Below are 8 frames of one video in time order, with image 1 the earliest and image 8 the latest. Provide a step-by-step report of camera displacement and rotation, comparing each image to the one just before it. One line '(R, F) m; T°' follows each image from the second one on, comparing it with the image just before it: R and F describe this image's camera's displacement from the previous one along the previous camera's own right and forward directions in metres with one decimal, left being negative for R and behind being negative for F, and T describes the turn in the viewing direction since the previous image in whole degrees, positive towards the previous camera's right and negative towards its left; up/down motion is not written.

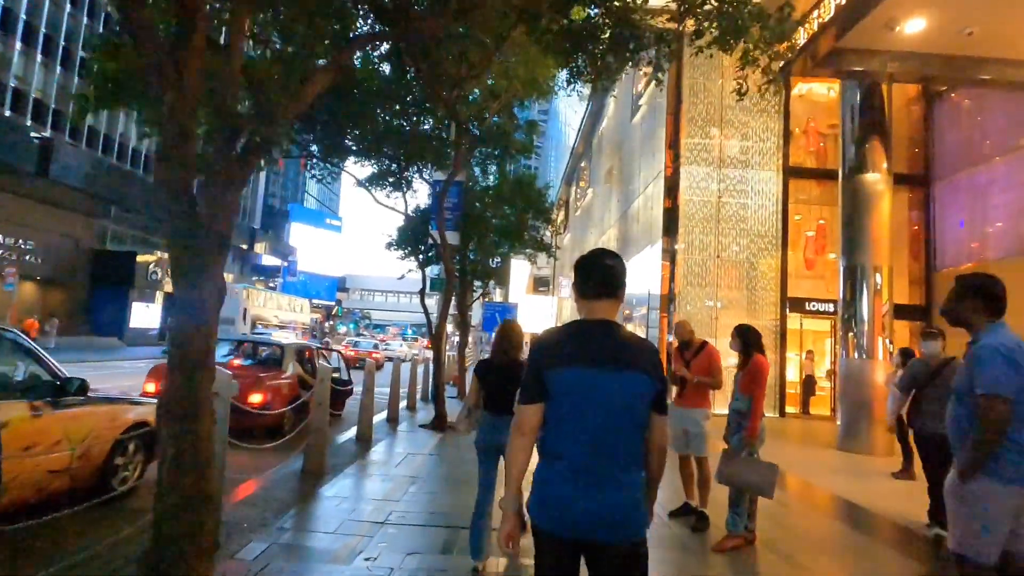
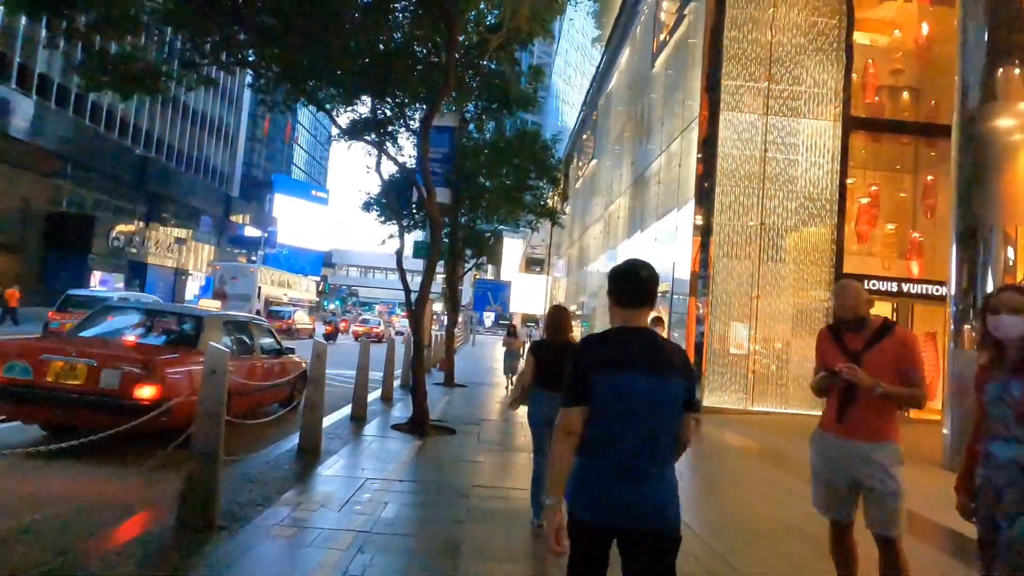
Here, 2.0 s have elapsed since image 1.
(-0.2, +2.6) m; +1°
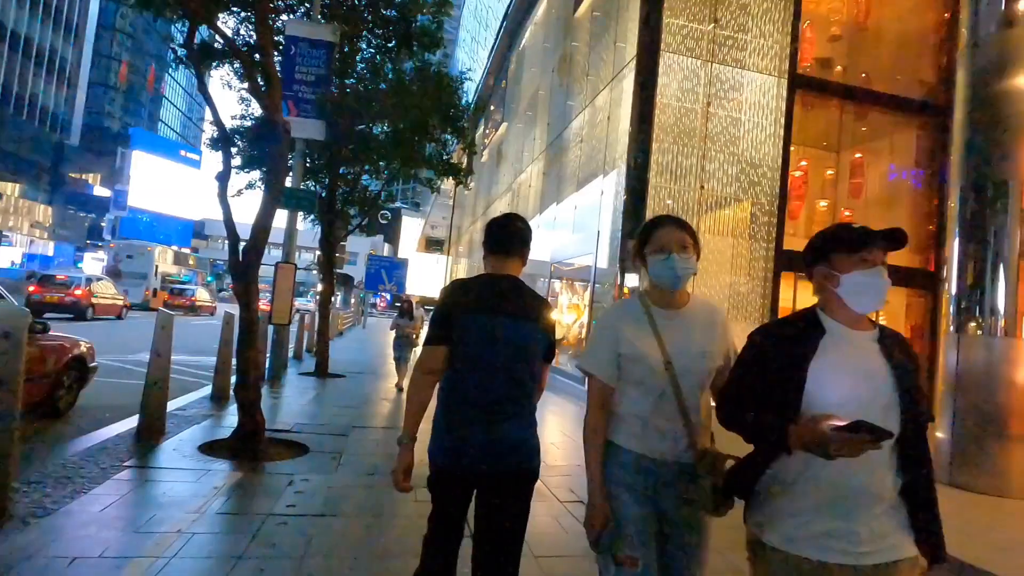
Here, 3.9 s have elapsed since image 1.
(+0.1, +2.5) m; +11°
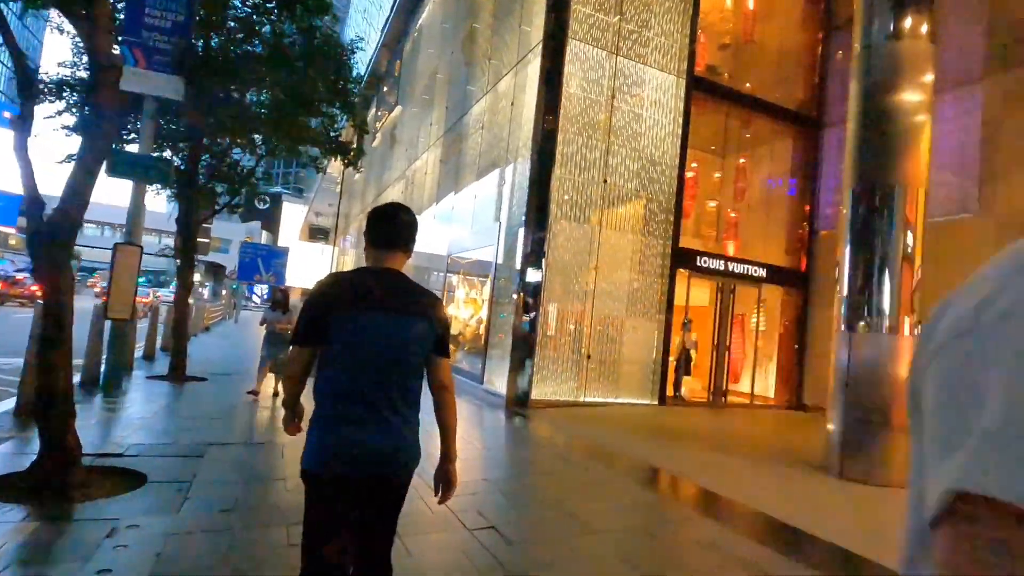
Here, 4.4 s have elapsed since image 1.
(-0.1, +0.7) m; +12°
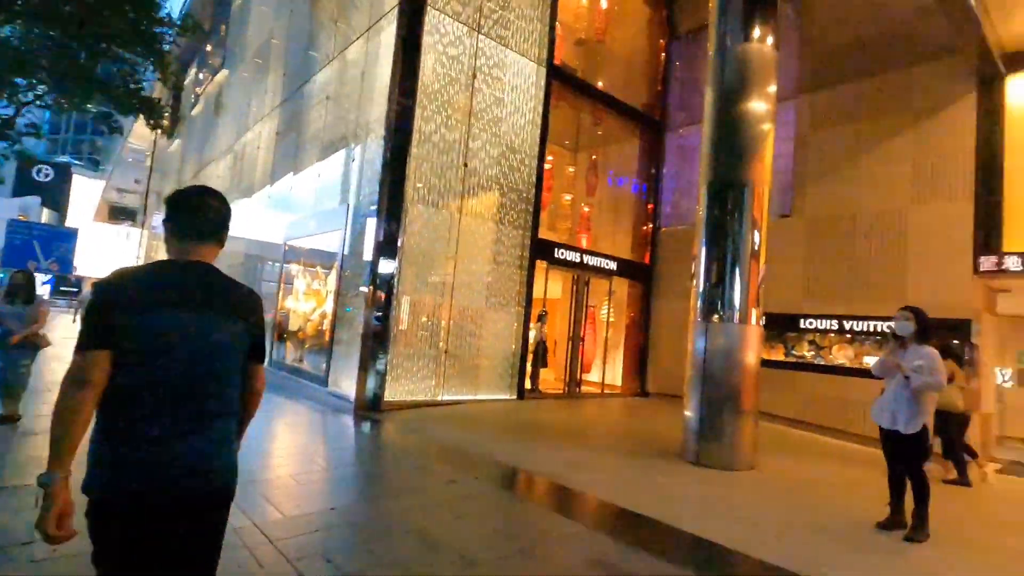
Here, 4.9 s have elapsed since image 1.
(-0.1, +0.7) m; +16°
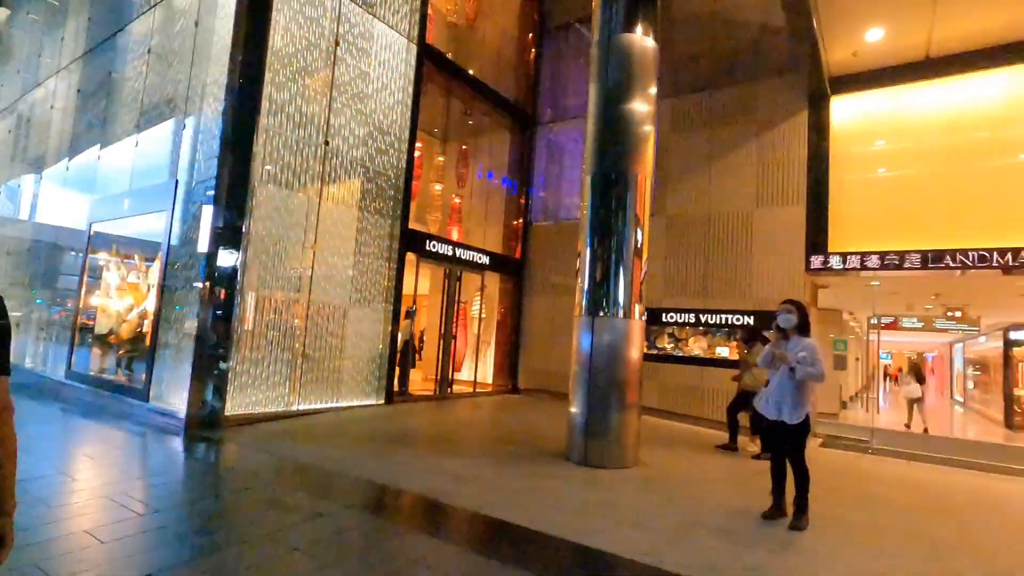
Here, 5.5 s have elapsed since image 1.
(-0.2, +0.7) m; +15°
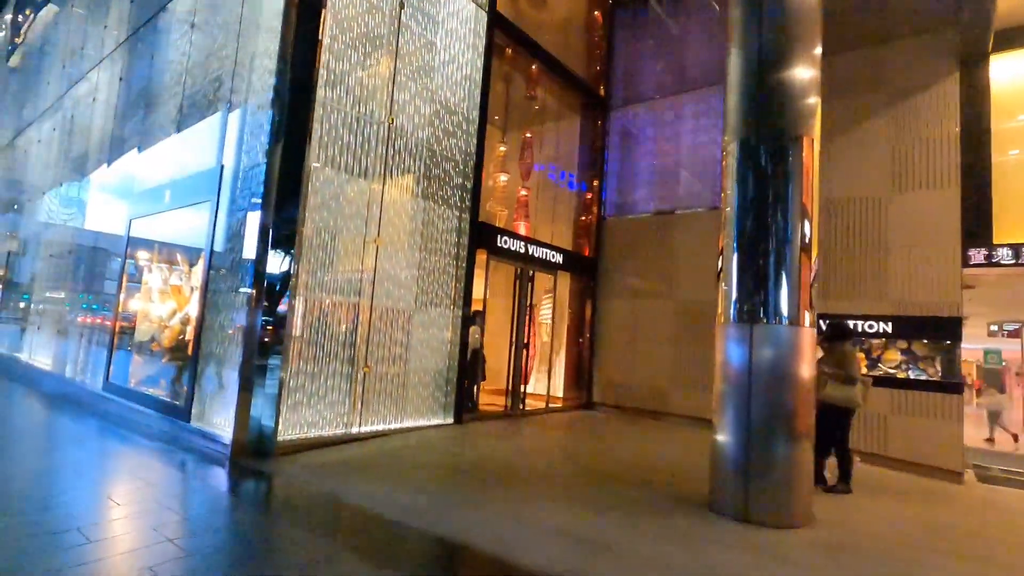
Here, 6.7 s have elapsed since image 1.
(-0.9, +1.4) m; -4°
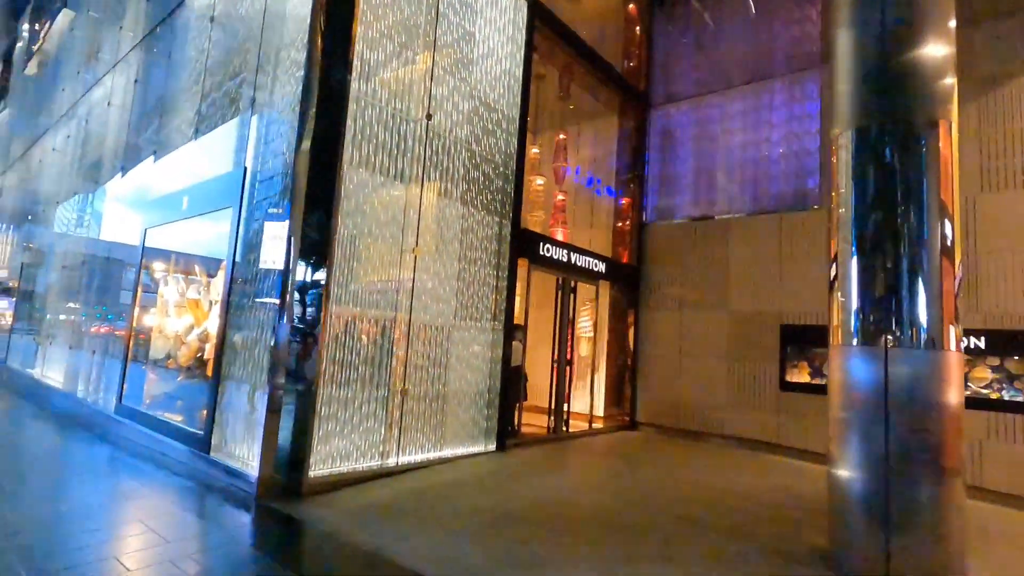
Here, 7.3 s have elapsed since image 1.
(-0.5, +0.8) m; -1°
